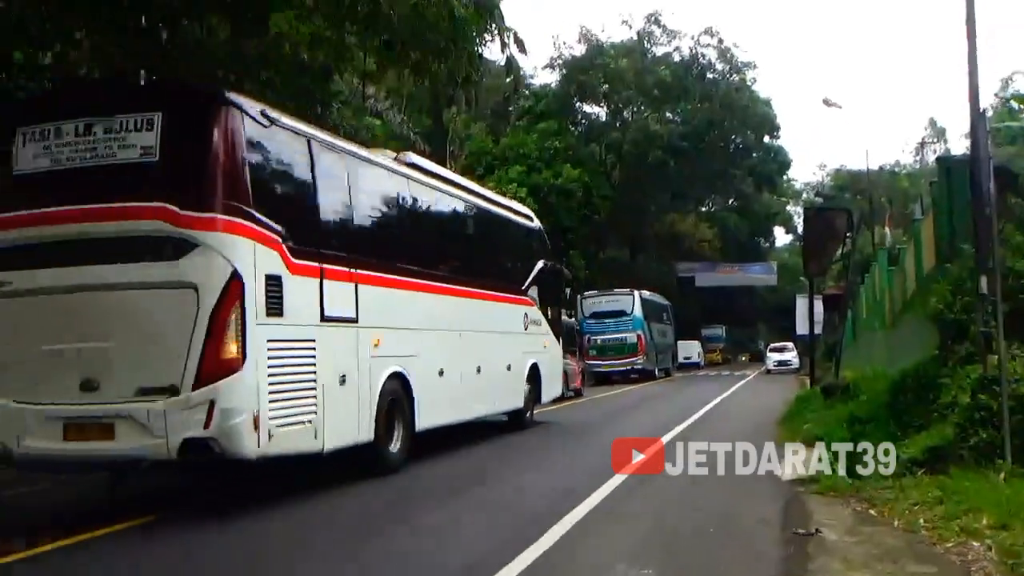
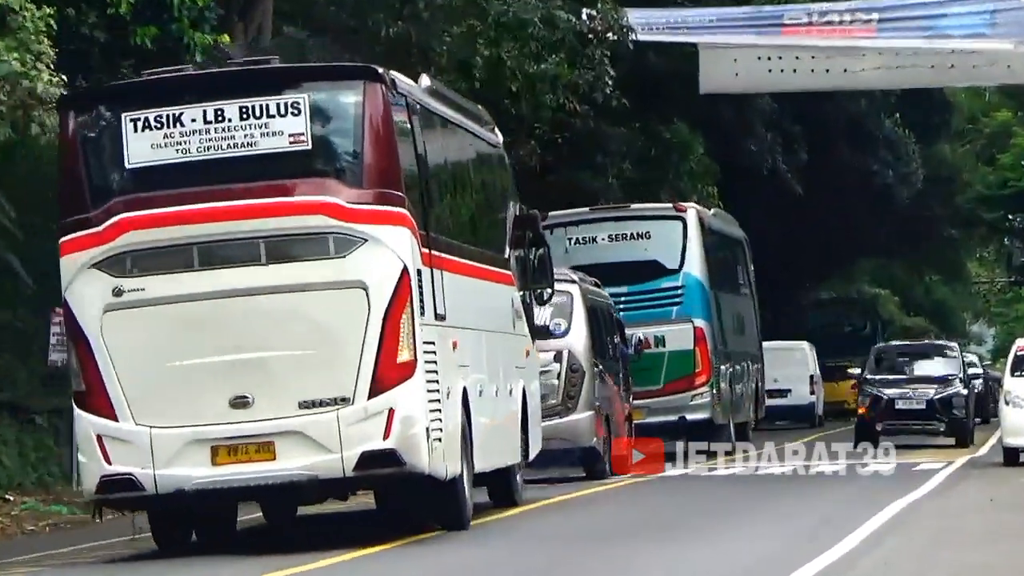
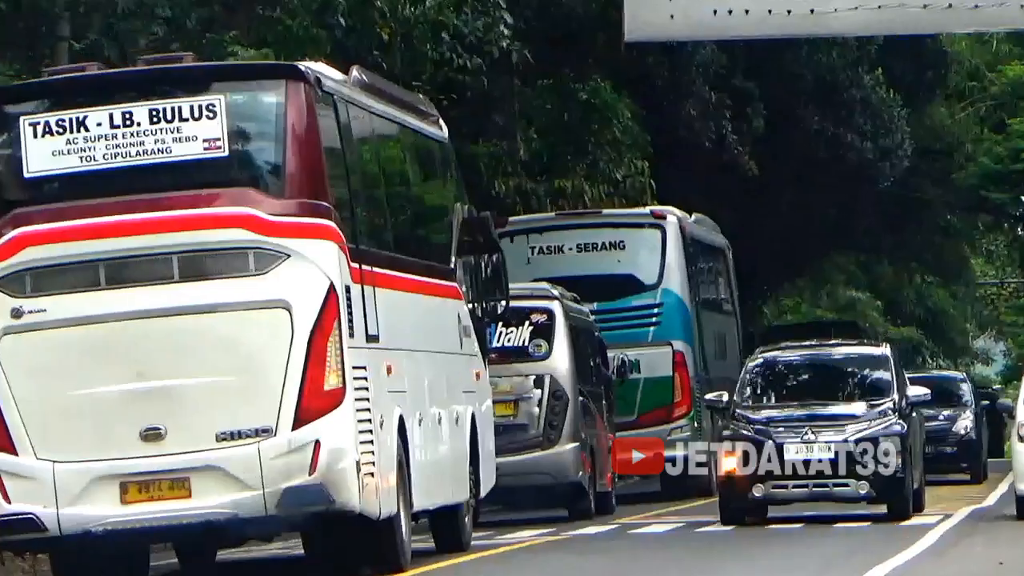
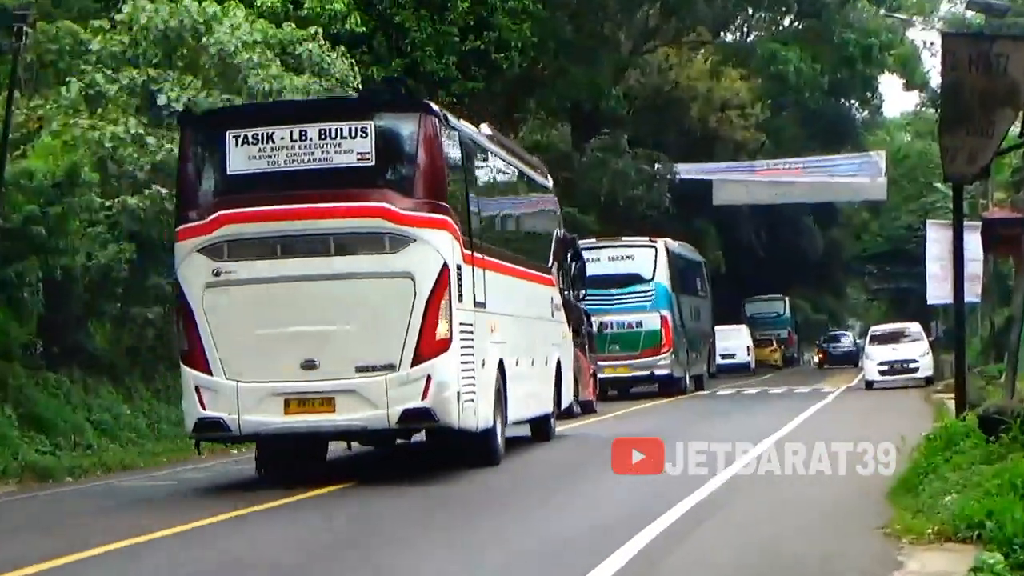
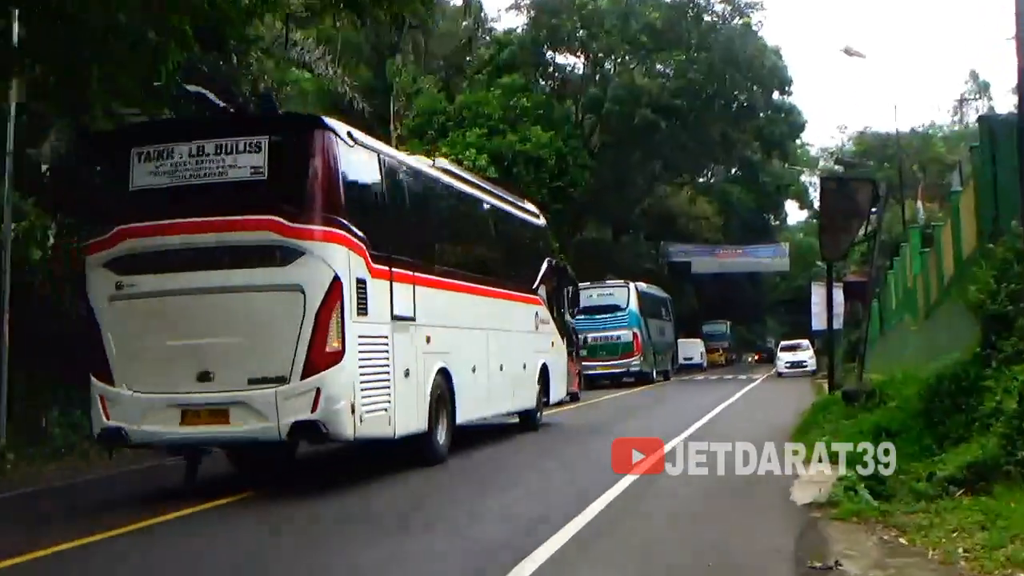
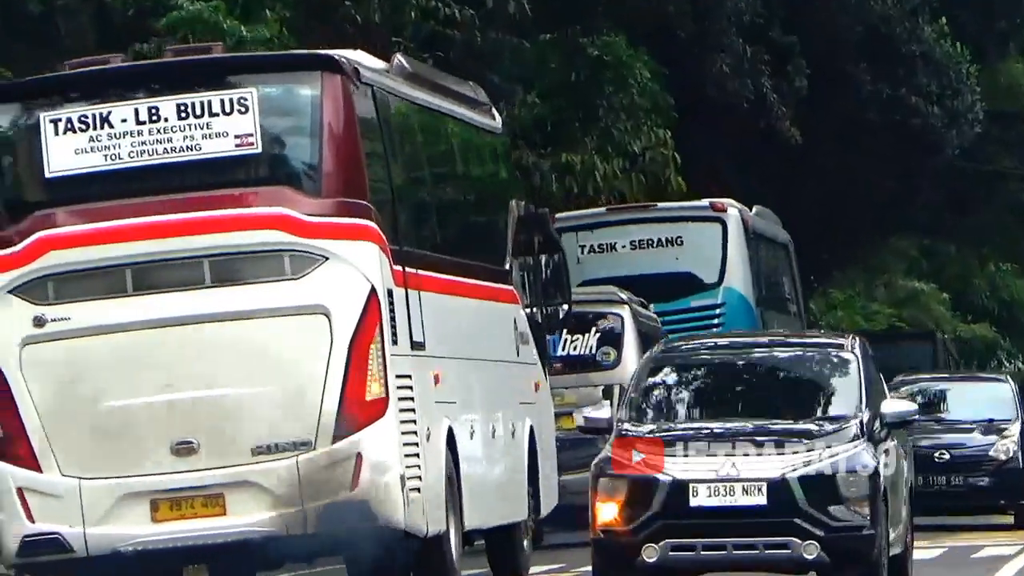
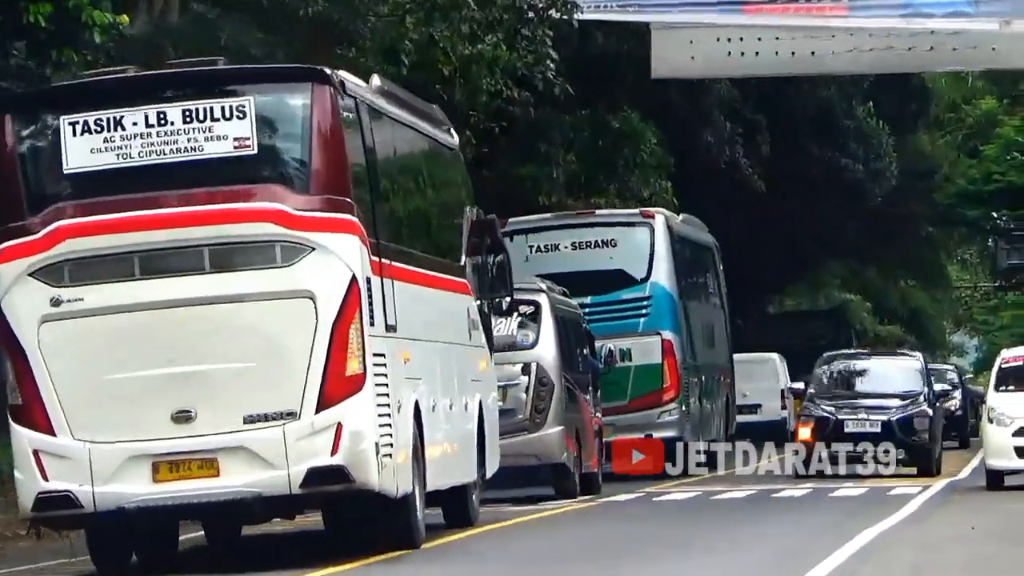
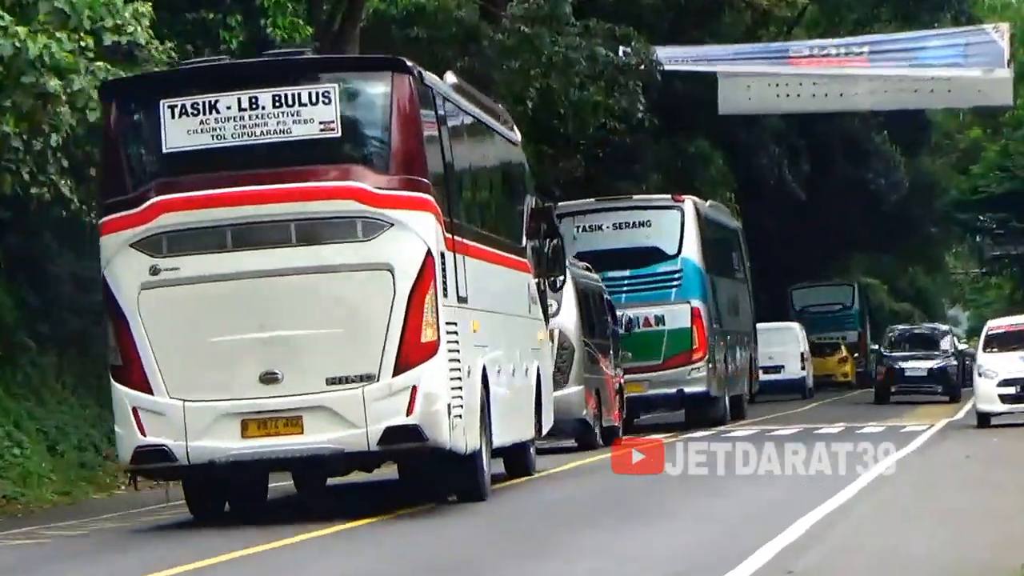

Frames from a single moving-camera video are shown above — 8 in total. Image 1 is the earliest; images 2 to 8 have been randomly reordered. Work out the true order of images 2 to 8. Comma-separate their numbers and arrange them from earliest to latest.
5, 4, 8, 2, 7, 3, 6
